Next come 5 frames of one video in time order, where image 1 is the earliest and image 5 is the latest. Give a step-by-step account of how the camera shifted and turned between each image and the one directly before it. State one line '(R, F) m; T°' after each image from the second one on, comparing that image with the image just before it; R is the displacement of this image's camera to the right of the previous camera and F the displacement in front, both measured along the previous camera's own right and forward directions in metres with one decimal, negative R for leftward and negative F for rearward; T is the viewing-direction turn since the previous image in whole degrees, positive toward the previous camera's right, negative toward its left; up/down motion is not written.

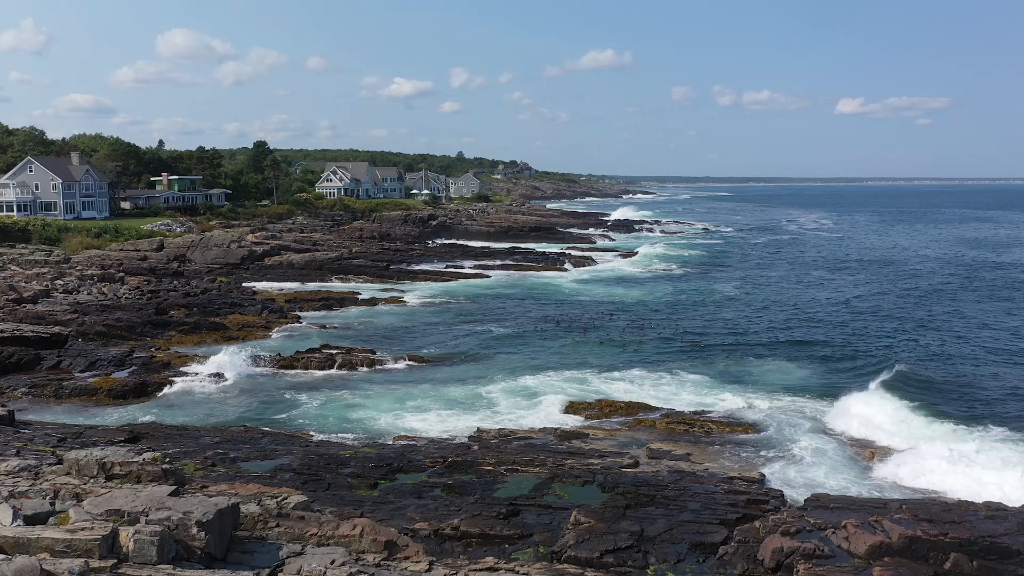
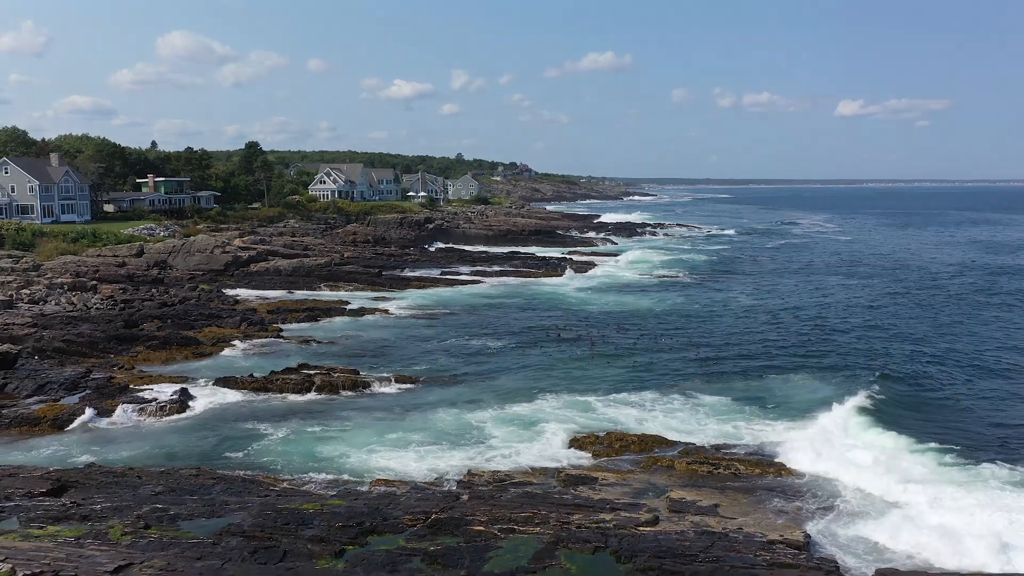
(0.0, +2.2) m; 0°
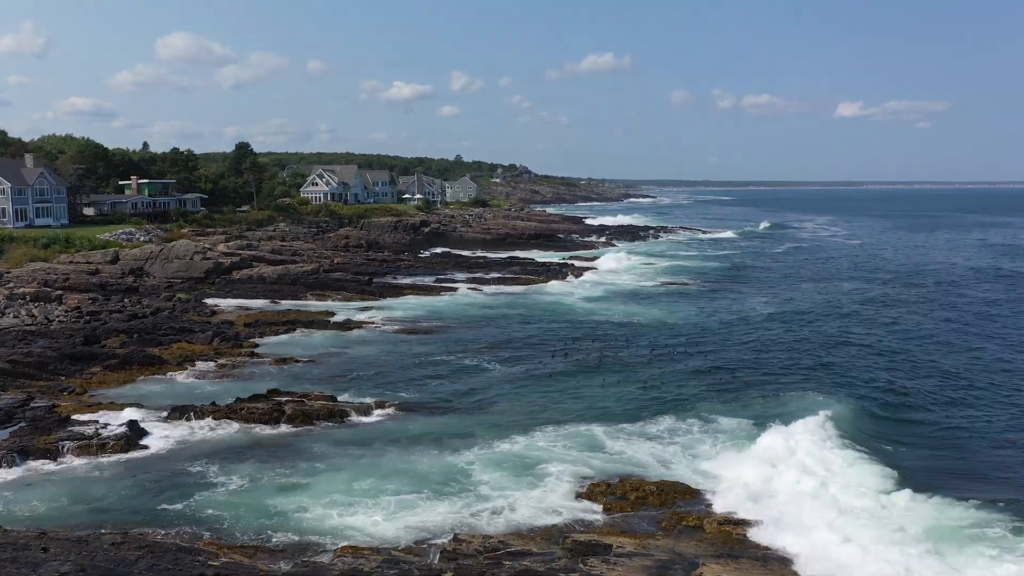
(0.0, +2.5) m; 0°
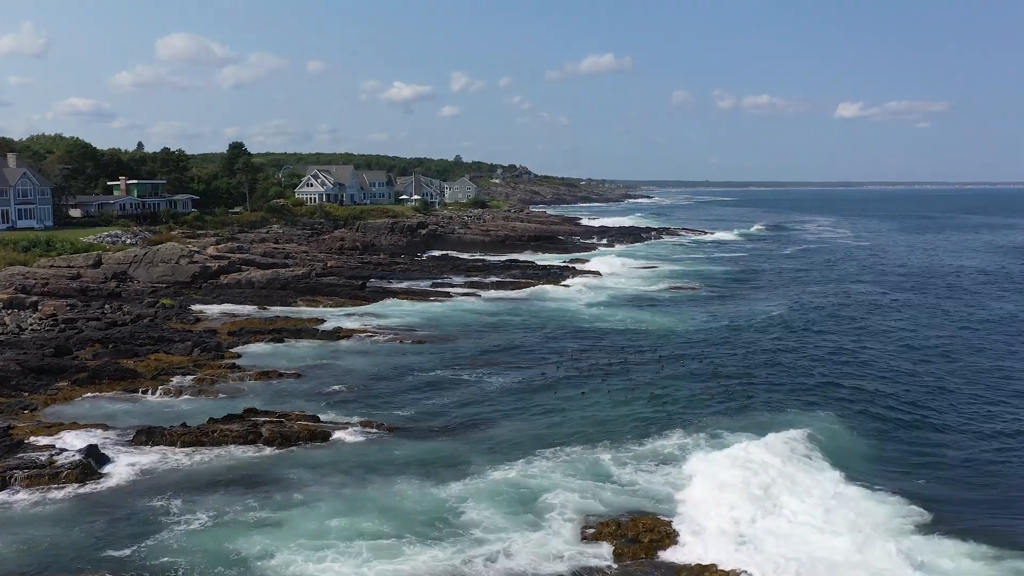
(0.0, +1.6) m; 0°
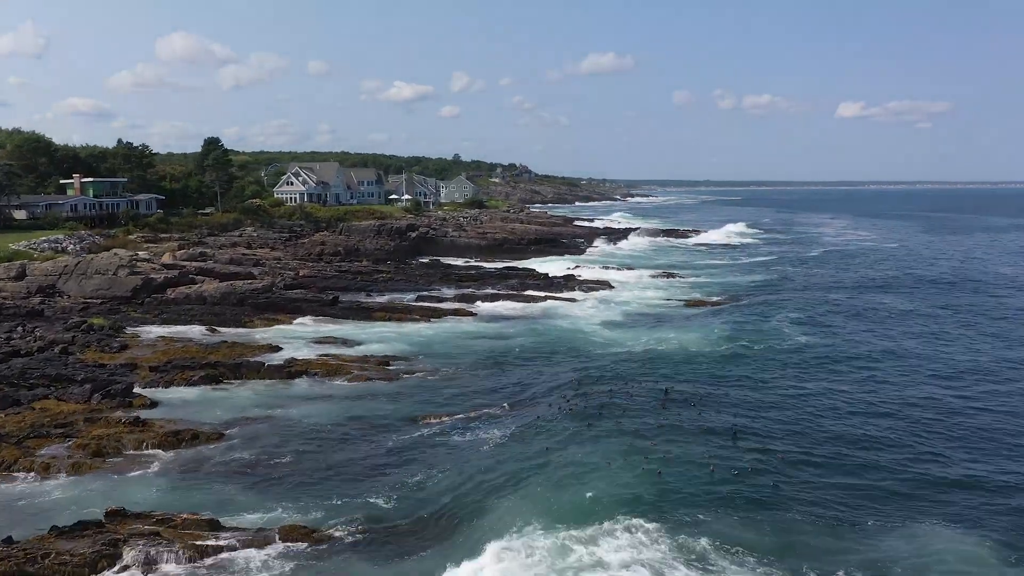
(+0.1, +5.7) m; 0°
